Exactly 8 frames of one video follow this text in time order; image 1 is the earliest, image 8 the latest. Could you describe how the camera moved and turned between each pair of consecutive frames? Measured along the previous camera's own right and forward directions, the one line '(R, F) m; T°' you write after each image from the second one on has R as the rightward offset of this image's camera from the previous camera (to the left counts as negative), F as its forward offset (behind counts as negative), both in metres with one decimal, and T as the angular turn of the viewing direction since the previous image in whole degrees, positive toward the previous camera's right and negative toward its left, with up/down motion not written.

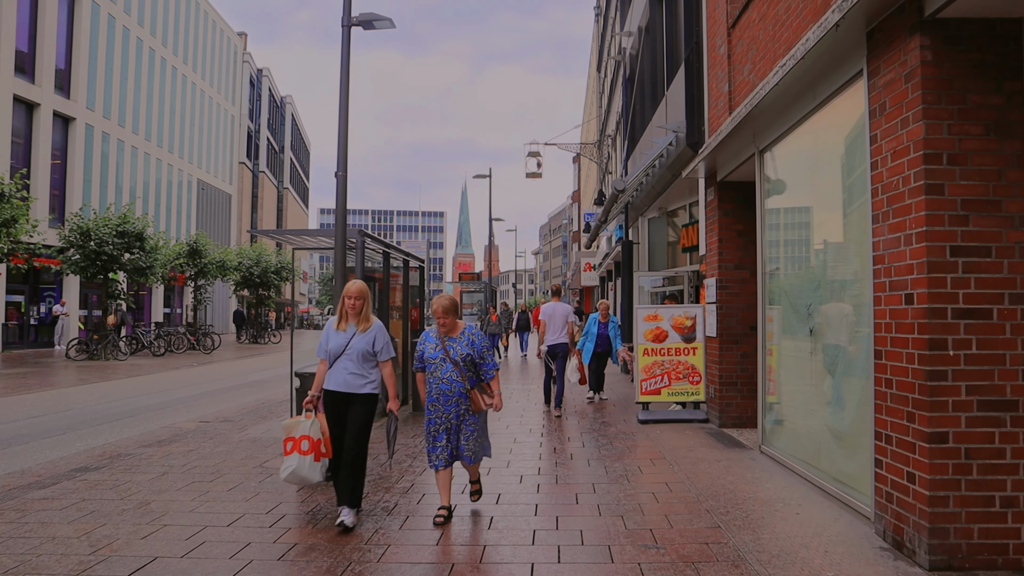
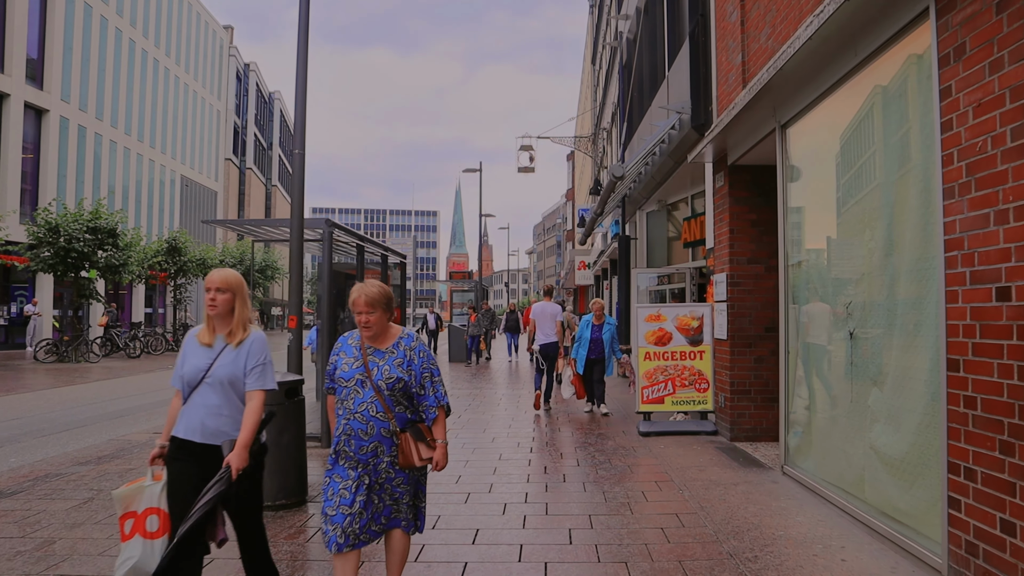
(+0.1, +0.9) m; 0°
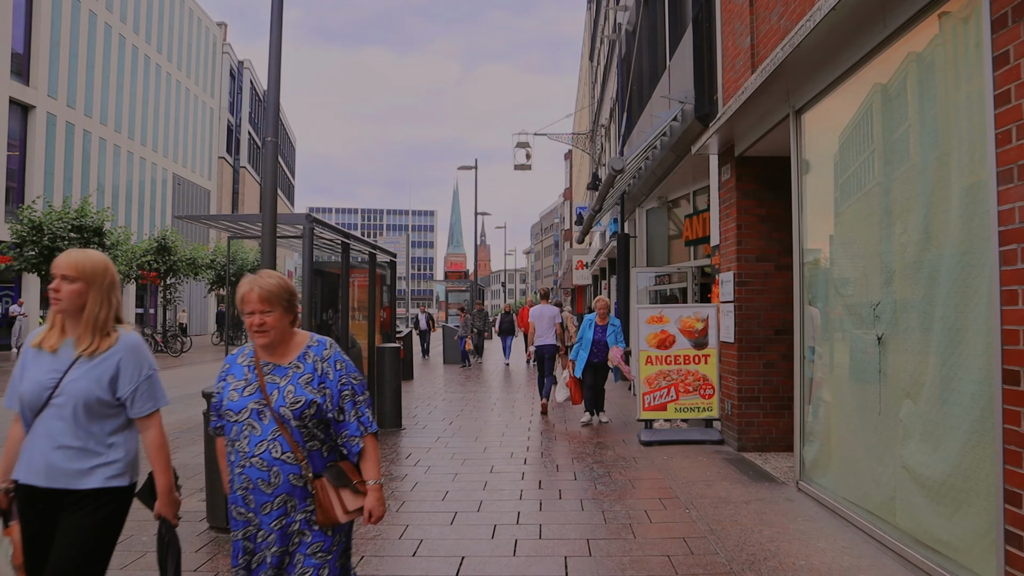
(+0.1, +0.5) m; 0°
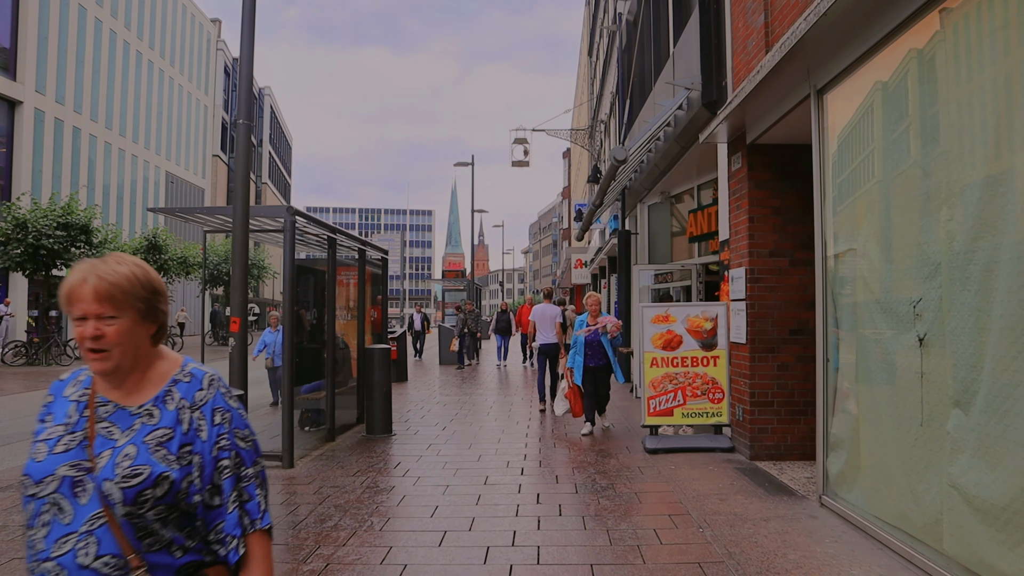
(0.0, +0.5) m; 0°
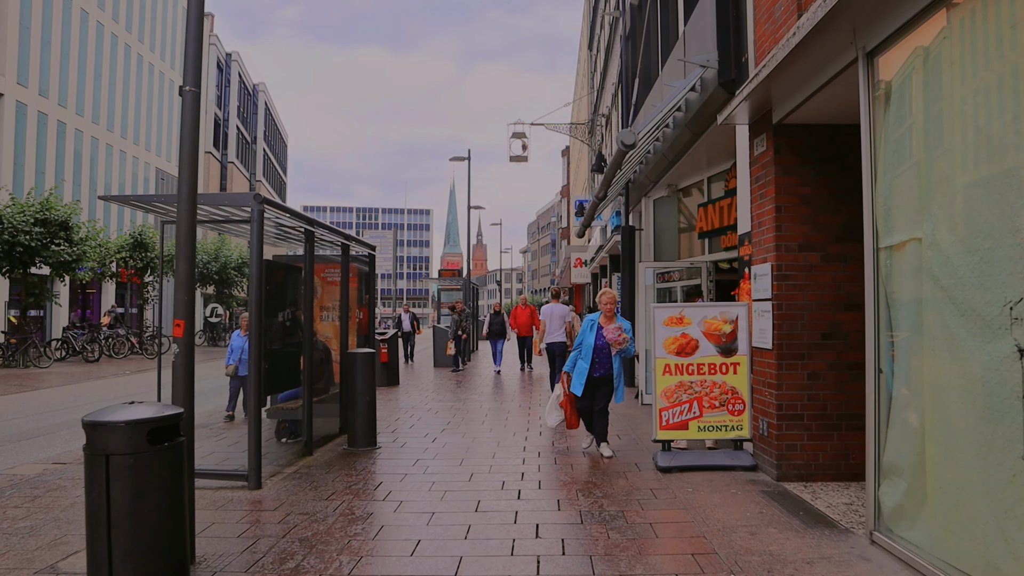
(0.0, +0.7) m; 0°
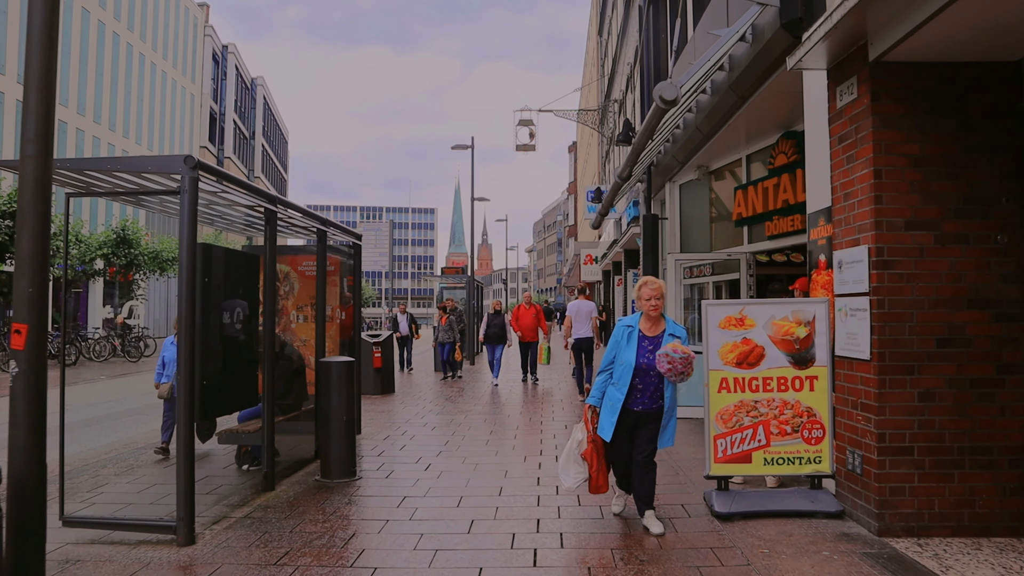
(0.0, +1.4) m; 0°
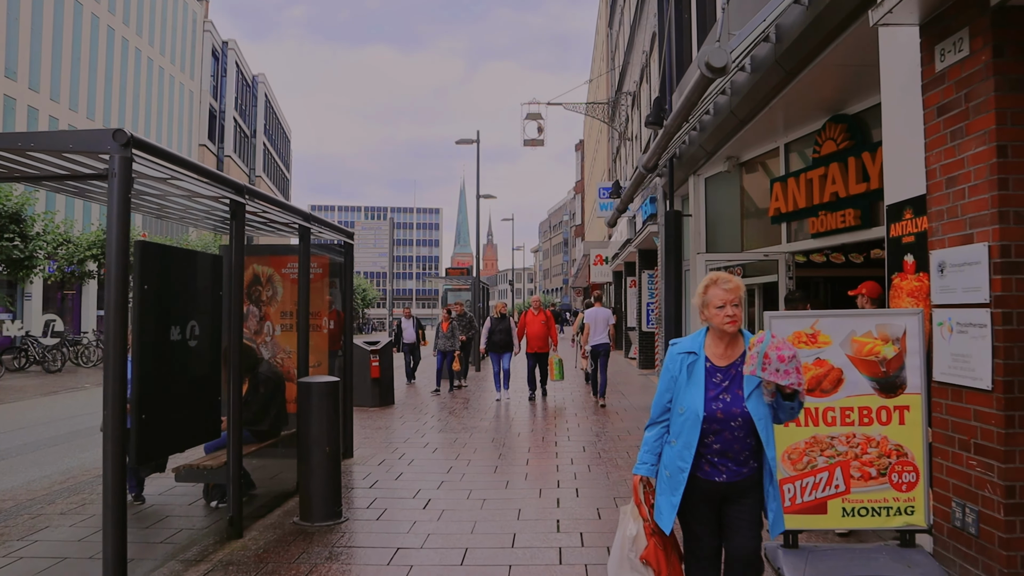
(-0.1, +0.9) m; 0°
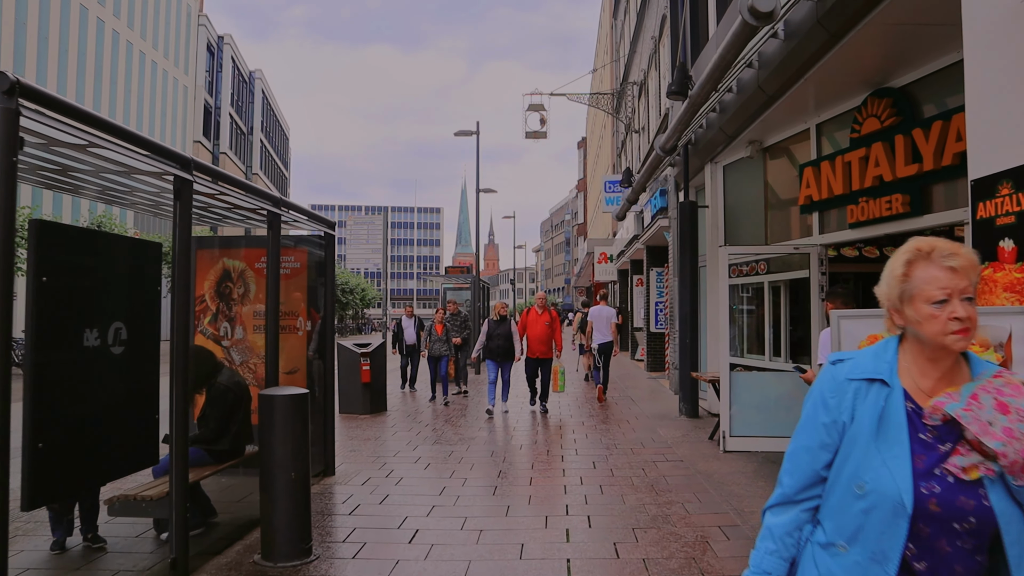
(0.0, +0.8) m; 0°
